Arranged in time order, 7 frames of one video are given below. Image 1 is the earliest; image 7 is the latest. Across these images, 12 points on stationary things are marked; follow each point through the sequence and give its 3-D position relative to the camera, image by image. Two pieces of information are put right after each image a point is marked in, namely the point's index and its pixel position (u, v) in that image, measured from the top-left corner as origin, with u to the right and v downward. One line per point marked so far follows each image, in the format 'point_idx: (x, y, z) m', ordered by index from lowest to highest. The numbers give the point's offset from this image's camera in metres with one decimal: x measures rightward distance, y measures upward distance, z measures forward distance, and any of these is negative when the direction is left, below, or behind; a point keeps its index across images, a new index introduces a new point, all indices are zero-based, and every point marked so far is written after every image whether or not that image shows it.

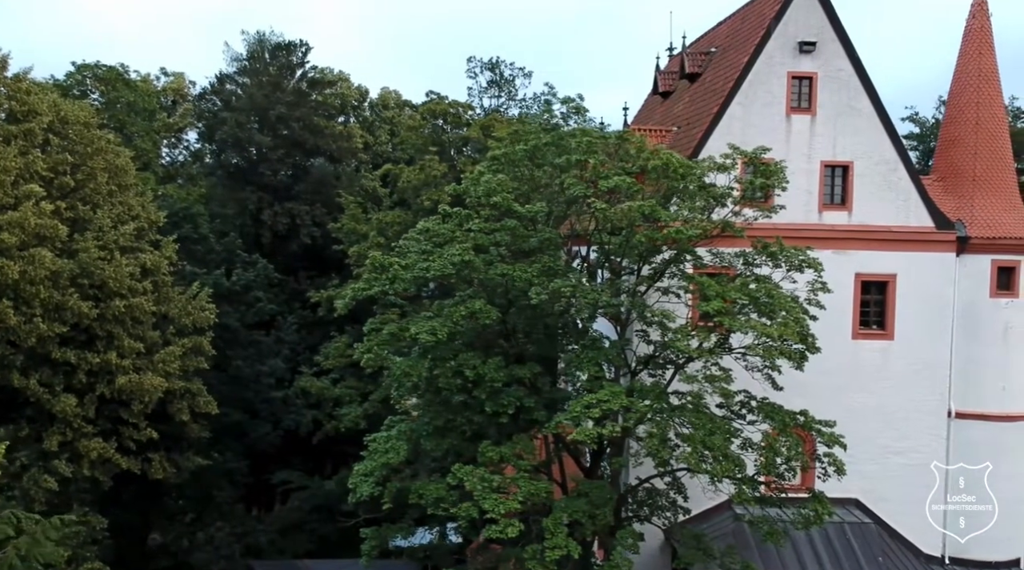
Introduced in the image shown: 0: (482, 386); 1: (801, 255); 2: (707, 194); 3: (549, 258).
0: (-0.4, -1.6, +15.5) m
1: (+4.7, +0.5, +16.0) m
2: (+3.0, +1.4, +15.7) m
3: (+0.7, +0.4, +15.3) m
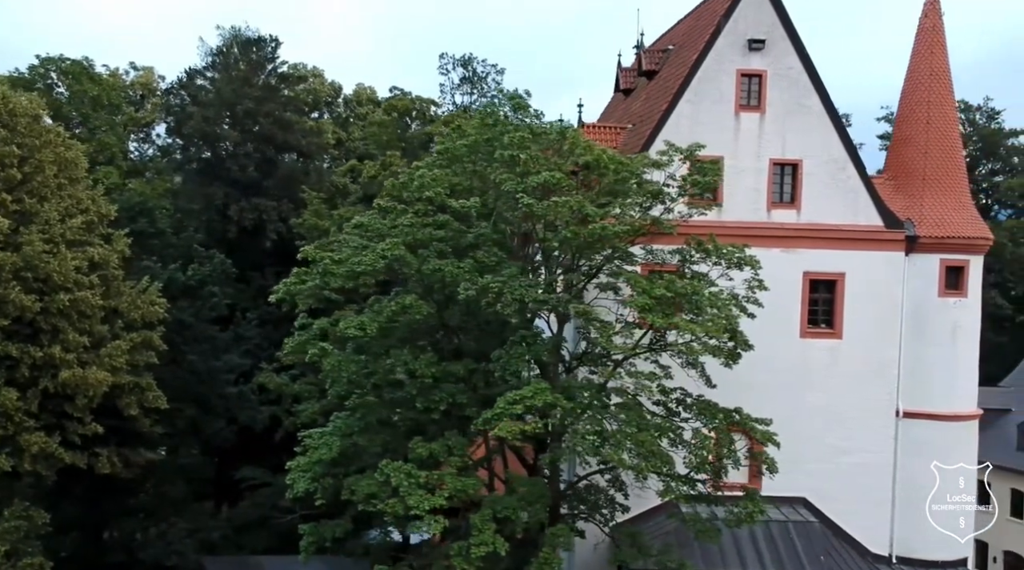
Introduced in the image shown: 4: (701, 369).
0: (-1.5, -1.5, +15.5) m
1: (+3.6, +0.5, +16.0) m
2: (+2.0, +1.4, +15.6) m
3: (-0.3, +0.5, +15.3) m
4: (+3.0, -1.3, +16.4) m
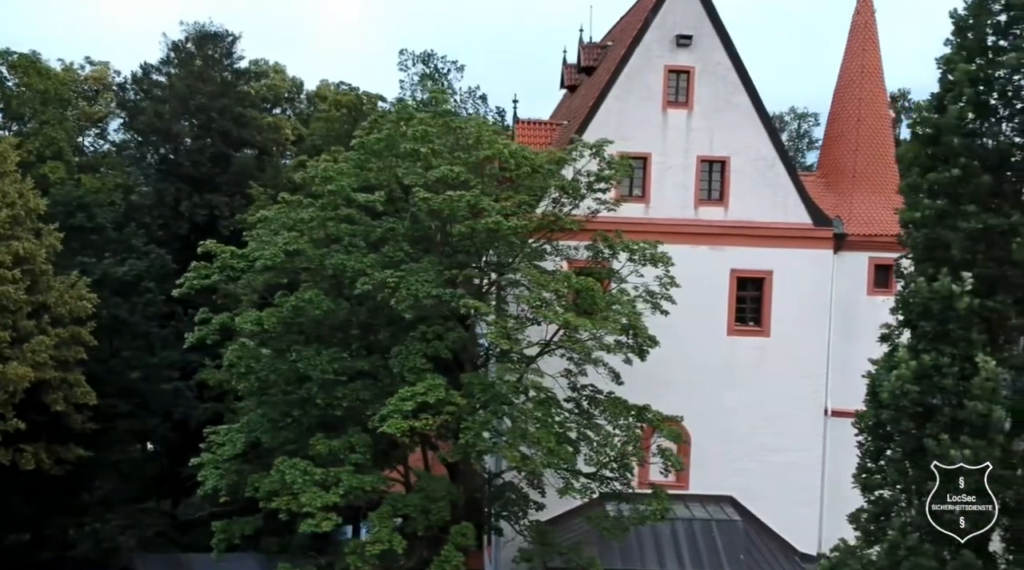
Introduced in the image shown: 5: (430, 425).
0: (-2.9, -1.4, +15.3) m
1: (+2.2, +0.6, +15.9) m
2: (+0.5, +1.5, +15.5) m
3: (-1.8, +0.5, +15.1) m
4: (+1.6, -1.3, +16.3) m
5: (-1.1, -1.9, +13.7) m
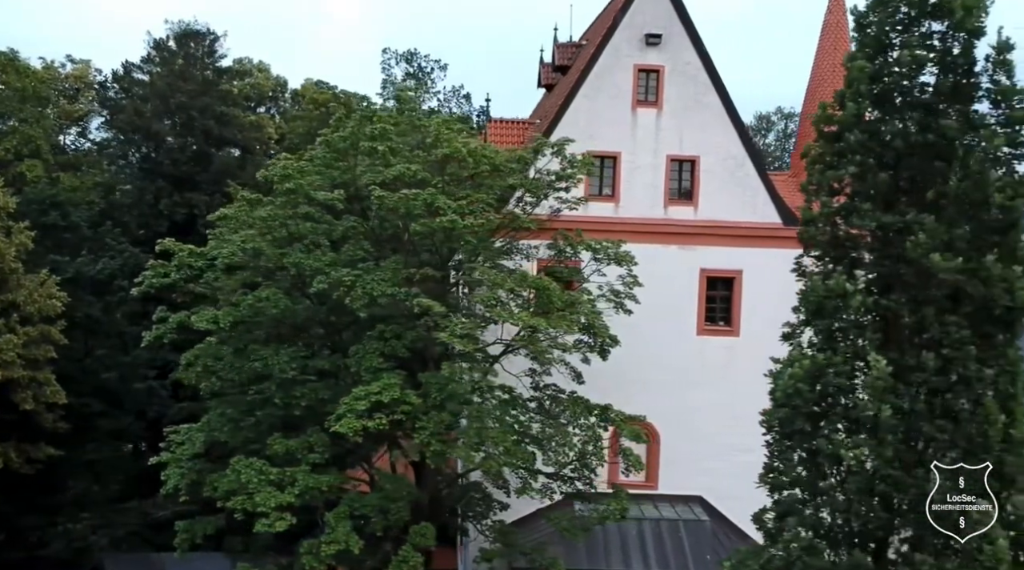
0: (-3.6, -1.4, +15.3) m
1: (+1.6, +0.6, +15.8) m
2: (-0.1, +1.5, +15.5) m
3: (-2.4, +0.6, +15.1) m
4: (+0.9, -1.3, +16.3) m
5: (-1.7, -1.9, +13.7) m
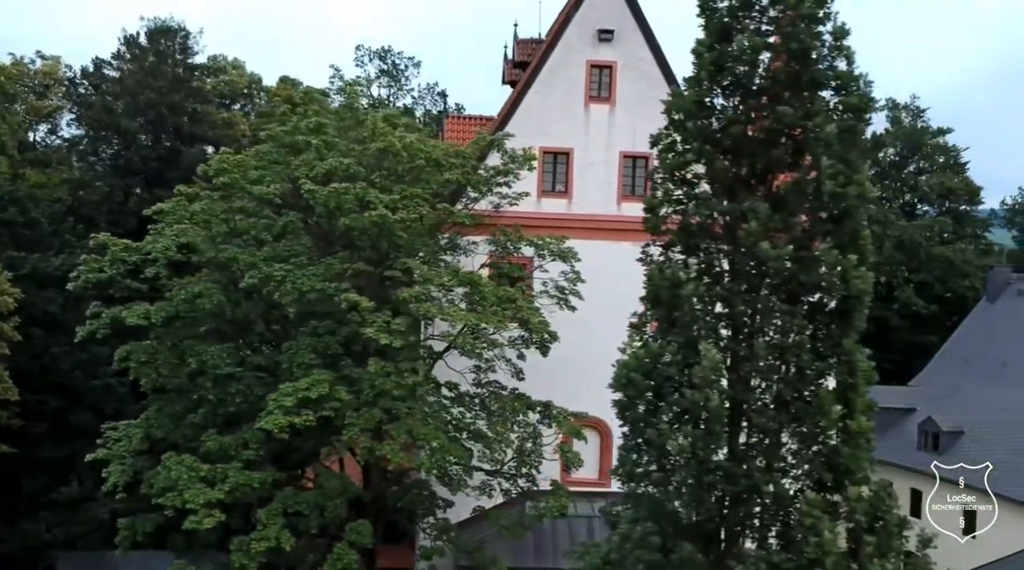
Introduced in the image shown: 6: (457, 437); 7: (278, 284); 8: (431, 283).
0: (-4.5, -1.3, +15.1) m
1: (+0.6, +0.6, +15.7) m
2: (-1.0, +1.6, +15.4) m
3: (-3.3, +0.6, +14.9) m
4: (0.0, -1.2, +16.2) m
5: (-2.6, -1.8, +13.5) m
6: (-0.8, -2.2, +15.0) m
7: (-3.3, 0.0, +14.3) m
8: (-1.1, 0.0, +14.1) m
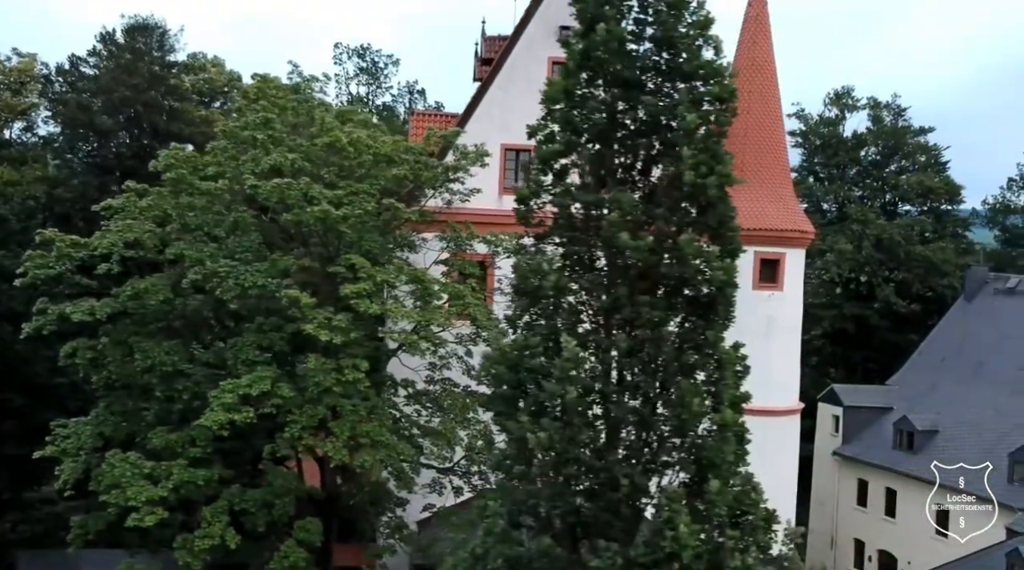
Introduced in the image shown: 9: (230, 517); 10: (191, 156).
0: (-5.2, -1.3, +15.0) m
1: (-0.1, +0.7, +15.7) m
2: (-1.8, +1.6, +15.3) m
3: (-4.0, +0.7, +14.9) m
4: (-0.8, -1.2, +16.1) m
5: (-3.4, -1.8, +13.5) m
6: (-1.5, -2.2, +15.0) m
7: (-4.0, +0.1, +14.2) m
8: (-1.8, +0.1, +14.1) m
9: (-4.0, -3.3, +14.6) m
10: (-4.9, +1.9, +15.6) m
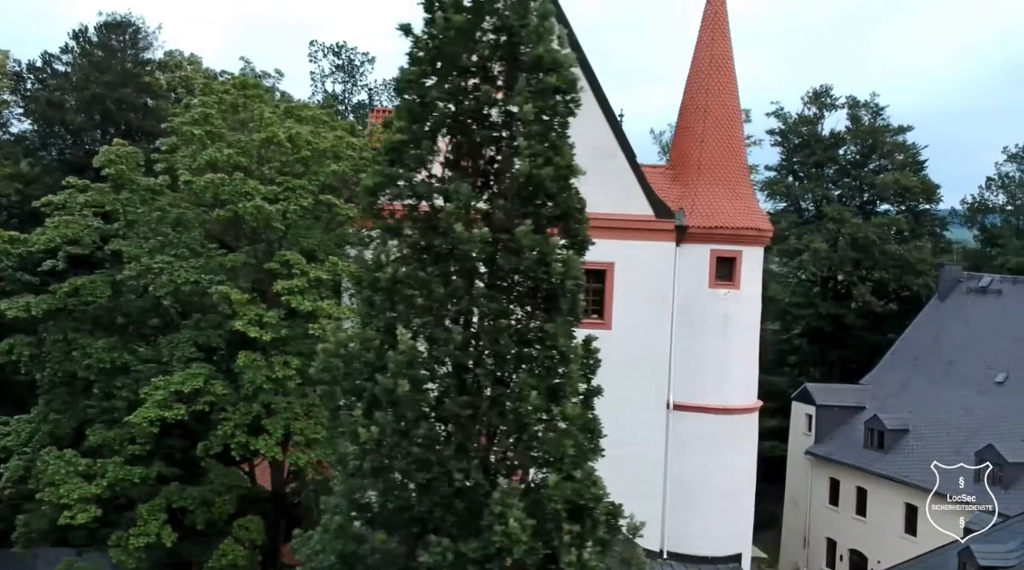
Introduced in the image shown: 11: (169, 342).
0: (-6.1, -1.2, +14.9) m
1: (-1.0, +0.7, +15.6) m
2: (-2.6, +1.7, +15.2) m
3: (-4.9, +0.7, +14.8) m
4: (-1.6, -1.1, +16.0) m
5: (-4.2, -1.7, +13.4) m
6: (-2.4, -2.1, +14.9) m
7: (-4.9, +0.1, +14.2) m
8: (-2.7, +0.1, +14.0) m
9: (-4.9, -3.3, +14.5) m
10: (-5.7, +2.0, +15.5) m
11: (-4.7, -0.8, +14.2) m
